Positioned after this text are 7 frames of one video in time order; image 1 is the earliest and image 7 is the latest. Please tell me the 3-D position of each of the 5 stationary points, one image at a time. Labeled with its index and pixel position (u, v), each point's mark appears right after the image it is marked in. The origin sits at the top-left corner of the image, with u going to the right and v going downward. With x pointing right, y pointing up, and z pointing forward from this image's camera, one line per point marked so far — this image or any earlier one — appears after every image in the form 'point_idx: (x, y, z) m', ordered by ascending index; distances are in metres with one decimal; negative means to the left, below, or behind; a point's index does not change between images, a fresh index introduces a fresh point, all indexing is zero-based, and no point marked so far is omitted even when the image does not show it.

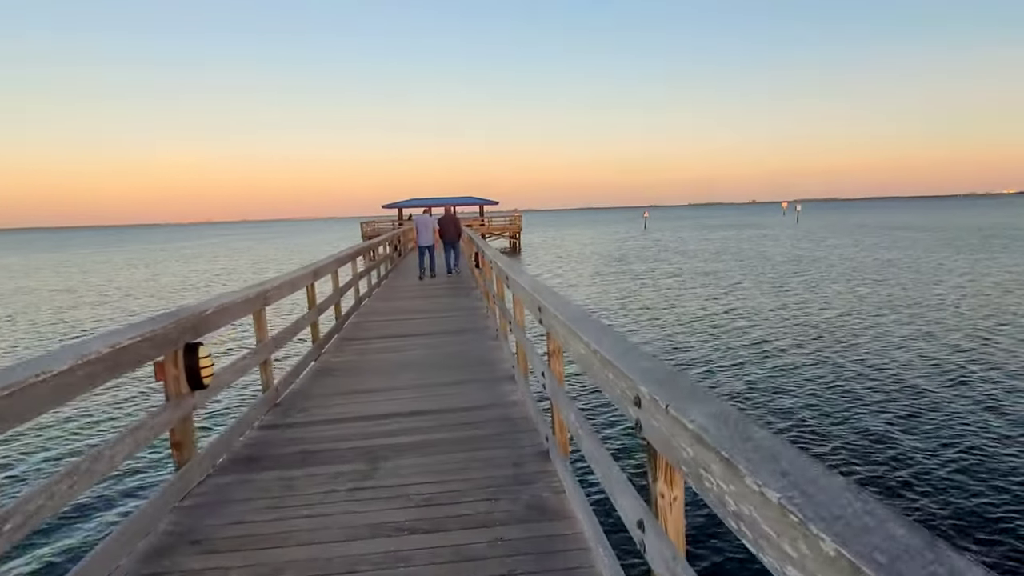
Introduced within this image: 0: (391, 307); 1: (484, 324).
0: (-1.5, -0.2, +6.8) m
1: (-0.3, -0.4, +5.4) m
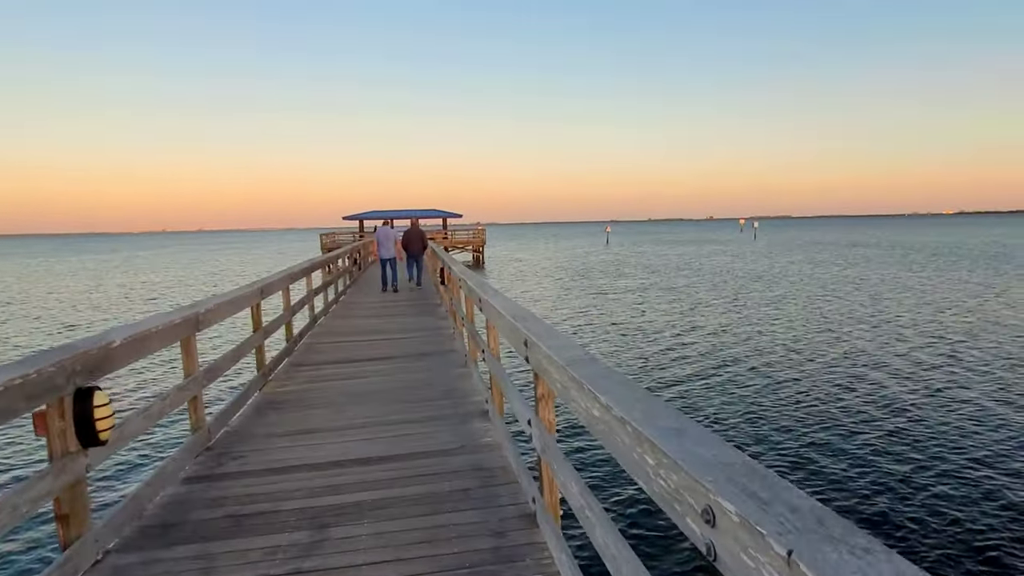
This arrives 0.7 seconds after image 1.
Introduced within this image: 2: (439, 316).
0: (-1.9, -0.4, +6.3) m
1: (-0.6, -0.5, +5.0) m
2: (-0.9, -0.3, +6.6) m
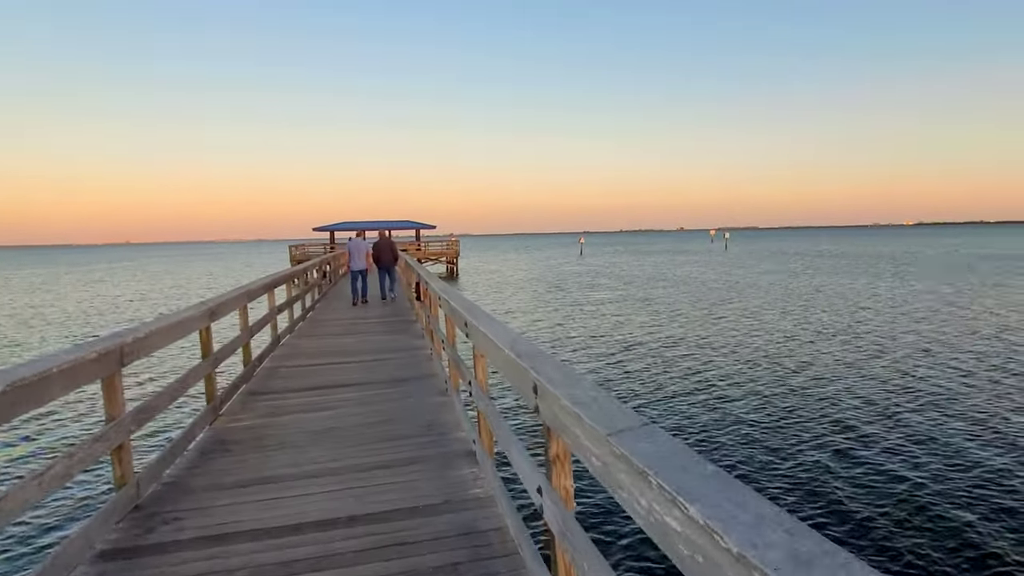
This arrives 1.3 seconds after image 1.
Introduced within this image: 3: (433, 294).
0: (-2.1, -0.6, +5.8) m
1: (-0.7, -0.7, +4.5) m
2: (-1.1, -0.5, +6.2) m
3: (-0.7, 0.0, +4.7) m
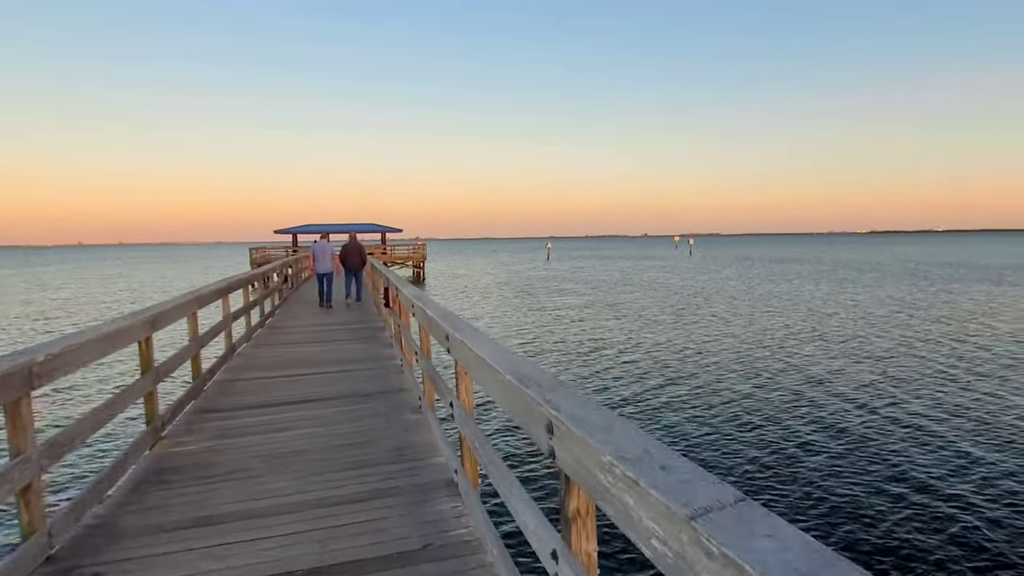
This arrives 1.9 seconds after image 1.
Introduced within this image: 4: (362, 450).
0: (-2.3, -0.7, +5.4) m
1: (-0.9, -0.7, +4.2) m
2: (-1.4, -0.6, +5.8) m
3: (-0.9, -0.1, +4.4) m
4: (-0.8, -0.9, +2.9) m
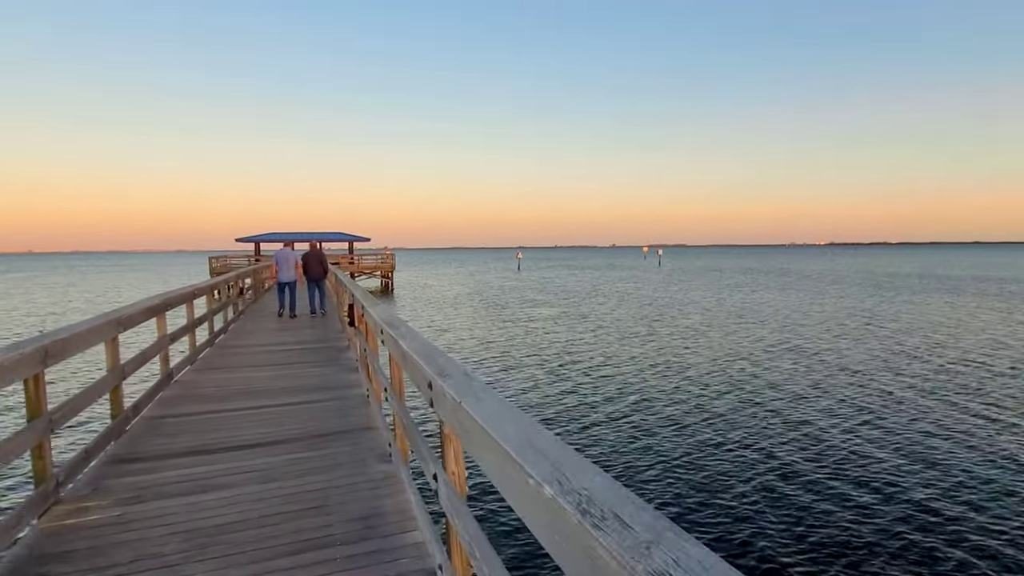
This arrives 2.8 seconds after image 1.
0: (-2.5, -0.8, +4.7) m
1: (-1.0, -0.9, +3.6) m
2: (-1.6, -0.7, +5.2) m
3: (-1.0, -0.2, +3.8) m
4: (-0.8, -1.0, +2.2) m
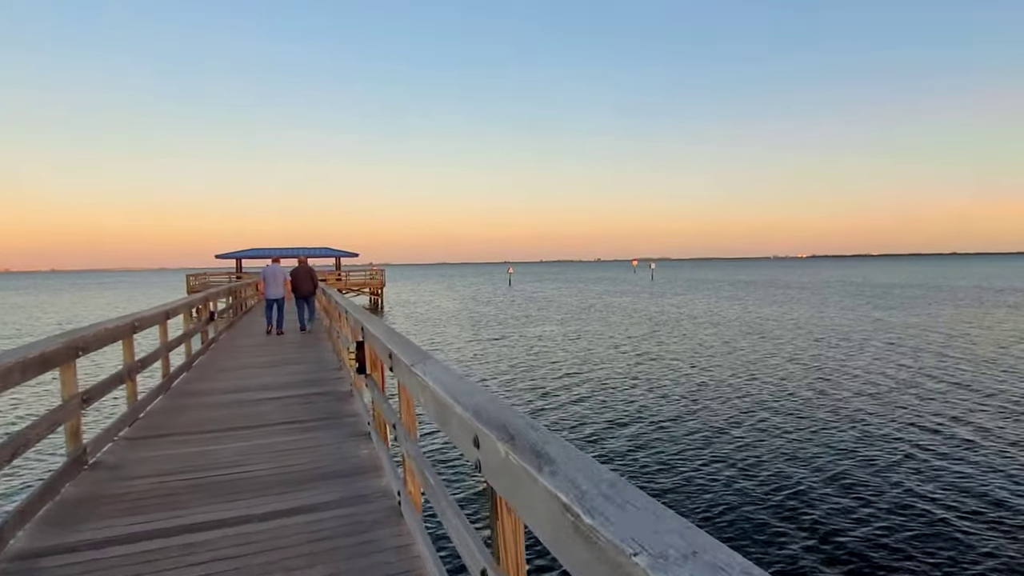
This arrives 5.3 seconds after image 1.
0: (-2.0, -1.0, +3.1) m
1: (-0.4, -1.0, +2.0) m
2: (-1.1, -0.9, +3.6) m
3: (-0.4, -0.4, +2.2) m
4: (-0.2, -1.1, +0.7) m
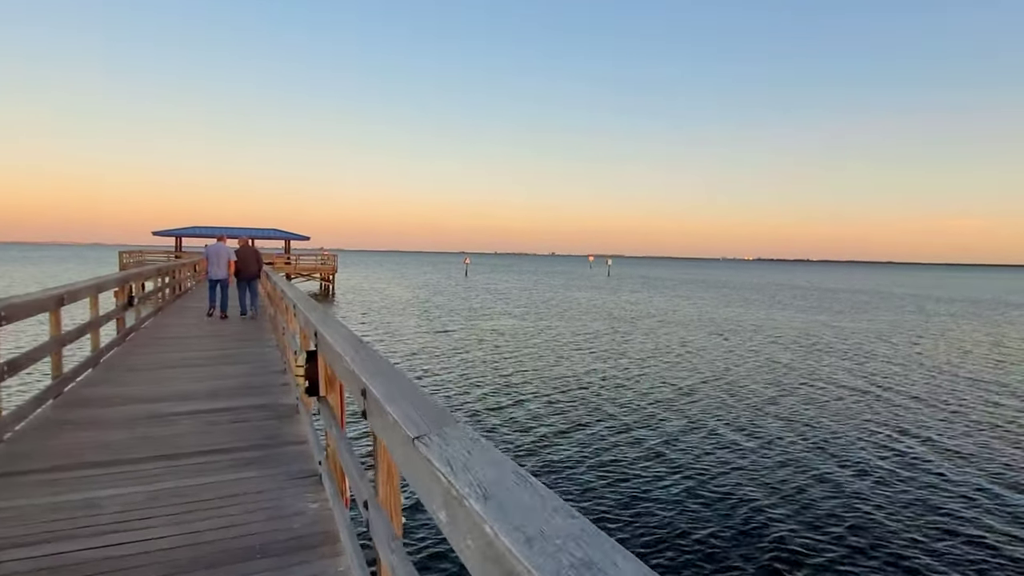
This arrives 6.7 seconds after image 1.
0: (-1.9, -0.9, +2.1) m
1: (-0.3, -1.0, +1.2) m
2: (-1.1, -0.9, +2.7) m
3: (-0.3, -0.4, +1.4) m
4: (0.0, -1.1, -0.1) m
